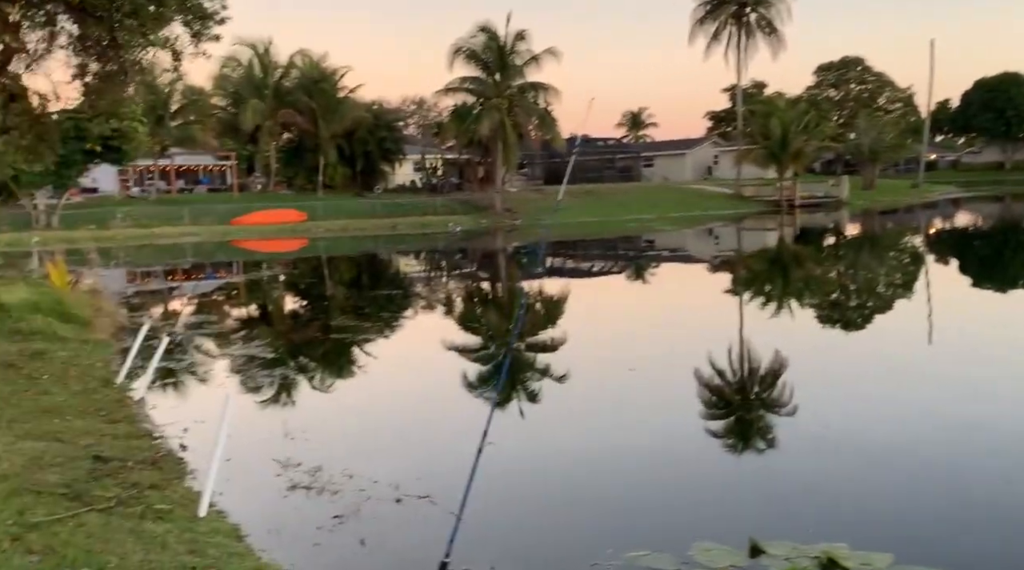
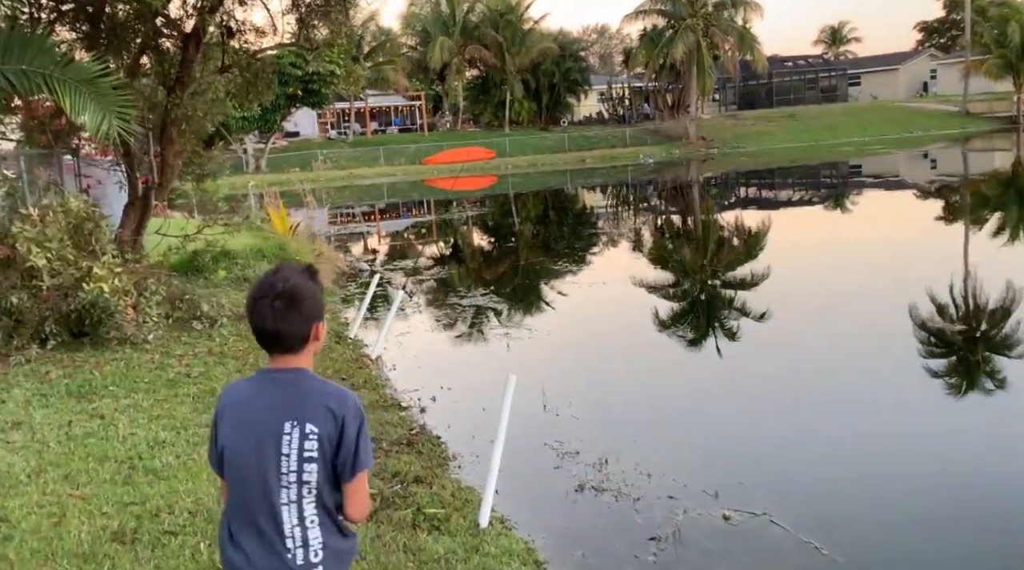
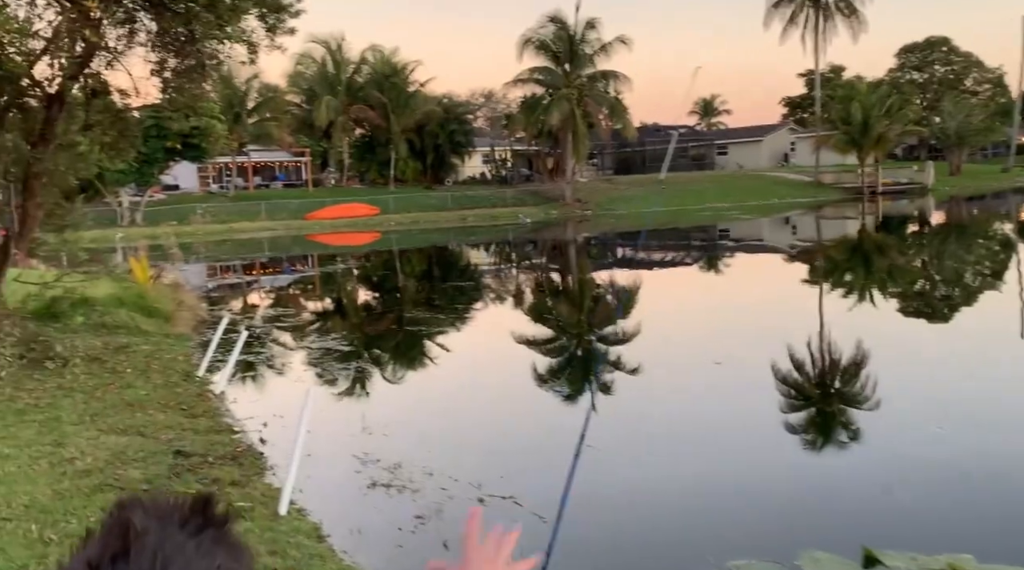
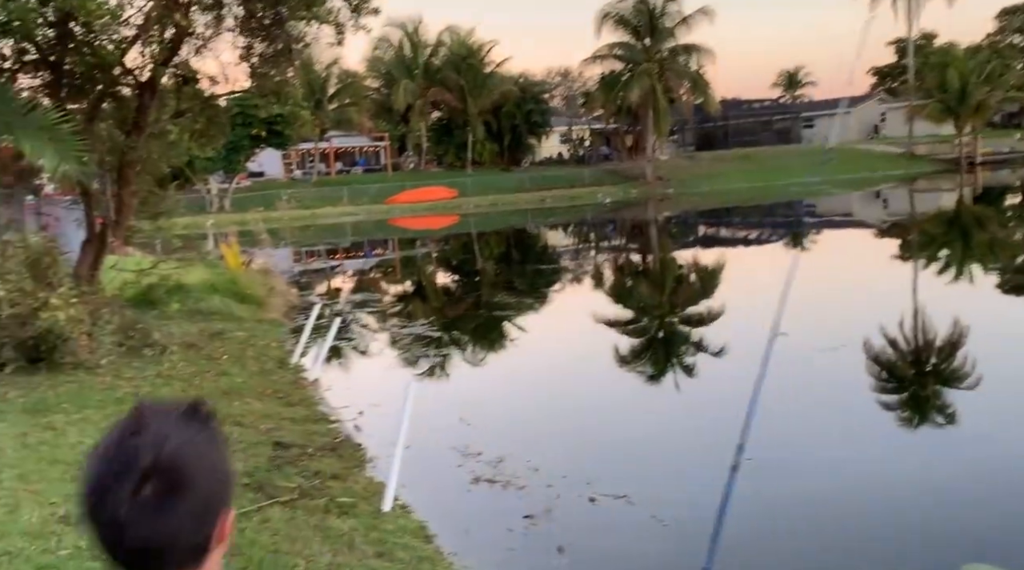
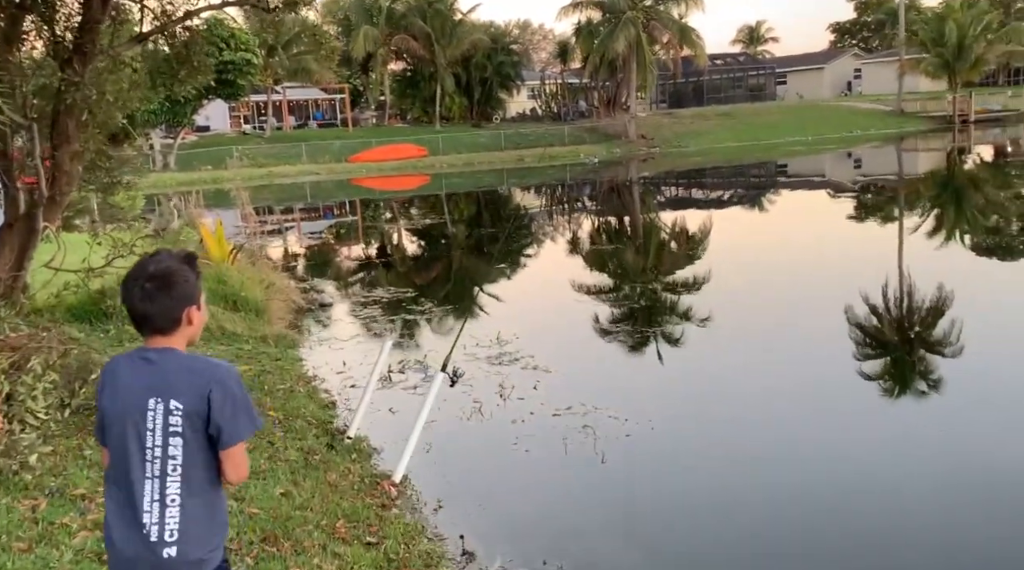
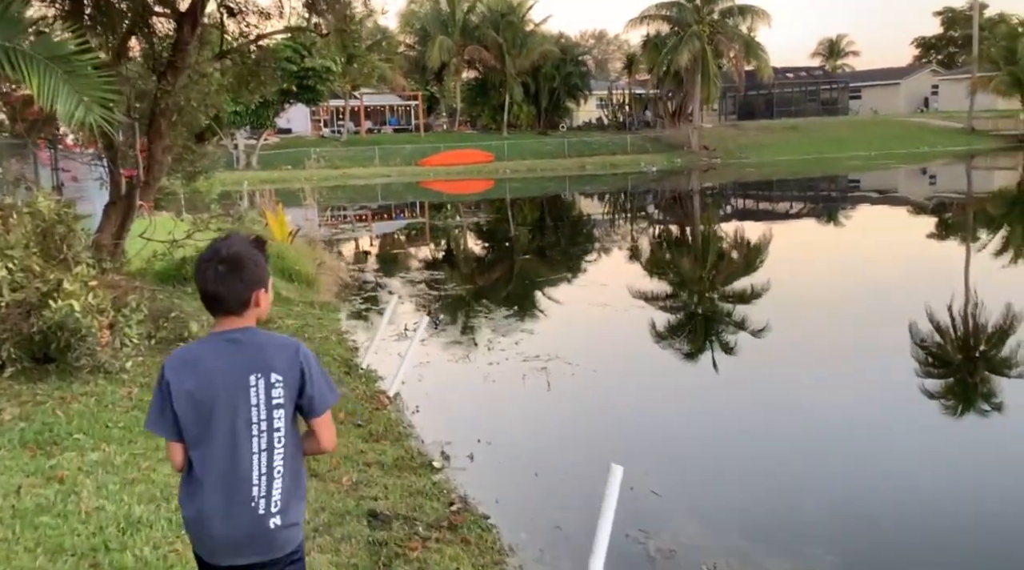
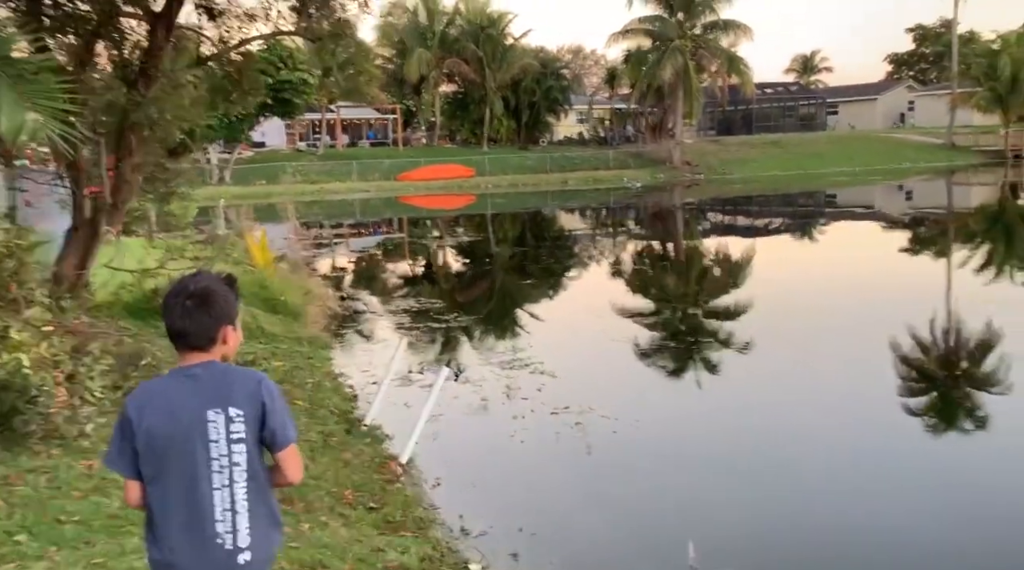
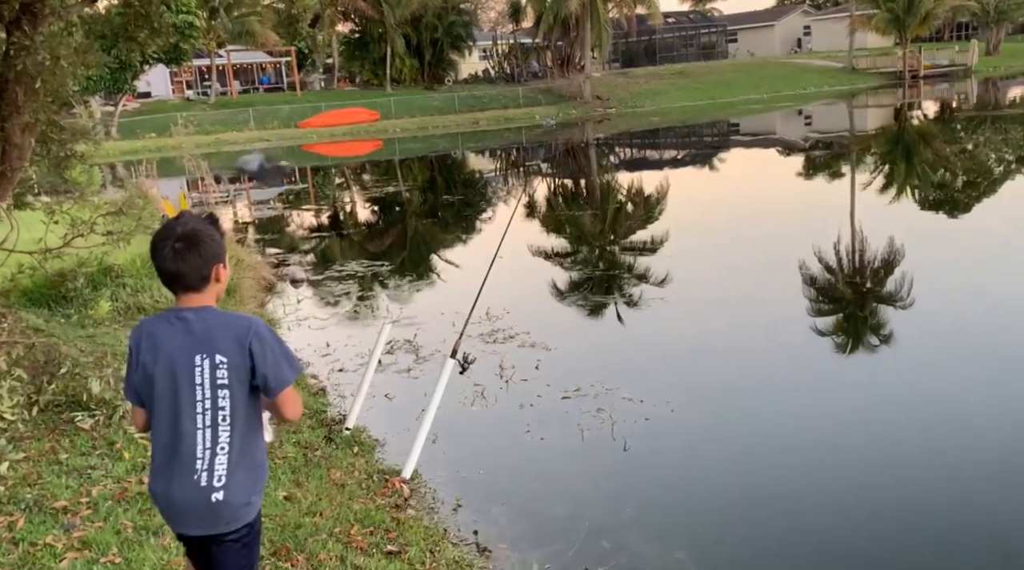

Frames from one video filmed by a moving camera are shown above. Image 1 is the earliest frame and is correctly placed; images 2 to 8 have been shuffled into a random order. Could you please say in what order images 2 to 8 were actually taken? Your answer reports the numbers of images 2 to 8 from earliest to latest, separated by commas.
3, 4, 2, 6, 7, 5, 8
